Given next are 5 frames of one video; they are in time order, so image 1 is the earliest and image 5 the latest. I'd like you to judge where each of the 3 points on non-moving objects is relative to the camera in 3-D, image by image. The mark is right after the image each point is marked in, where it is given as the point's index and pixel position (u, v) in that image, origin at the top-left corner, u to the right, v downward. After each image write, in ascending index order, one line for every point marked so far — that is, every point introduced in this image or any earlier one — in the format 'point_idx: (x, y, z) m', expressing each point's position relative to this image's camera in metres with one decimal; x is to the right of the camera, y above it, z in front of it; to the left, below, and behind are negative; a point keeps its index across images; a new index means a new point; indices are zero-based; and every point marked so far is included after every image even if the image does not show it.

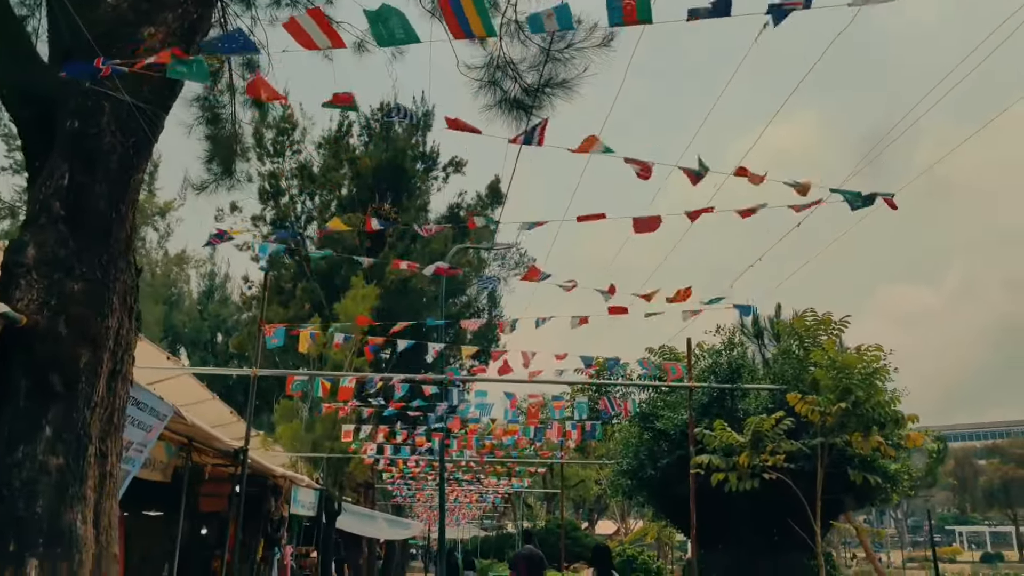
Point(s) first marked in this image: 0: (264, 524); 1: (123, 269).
0: (-4.6, -4.4, +15.2) m
1: (-2.7, +0.1, +5.6) m
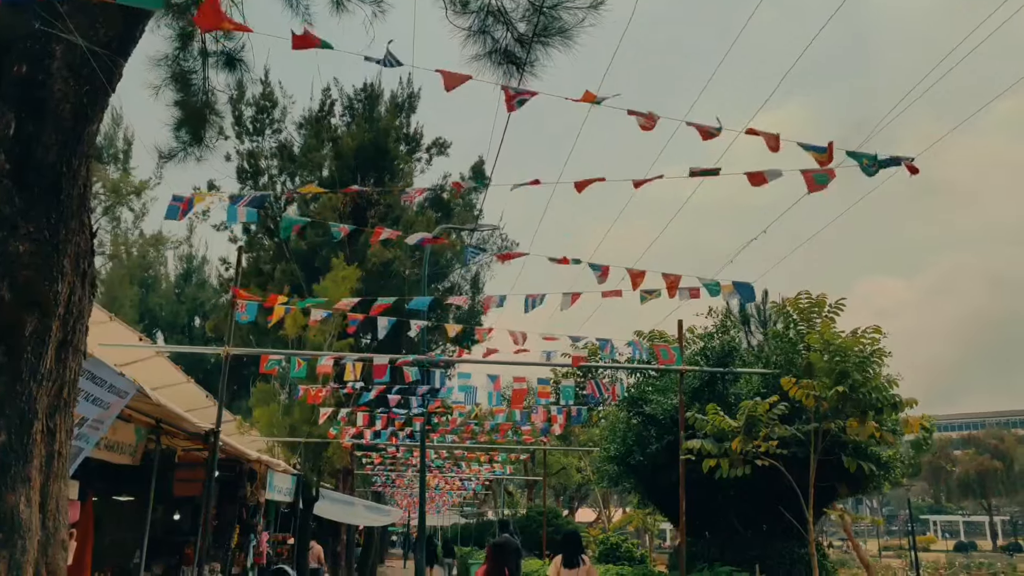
0: (-5.0, -4.1, +14.8) m
1: (-2.8, +0.4, +5.2) m
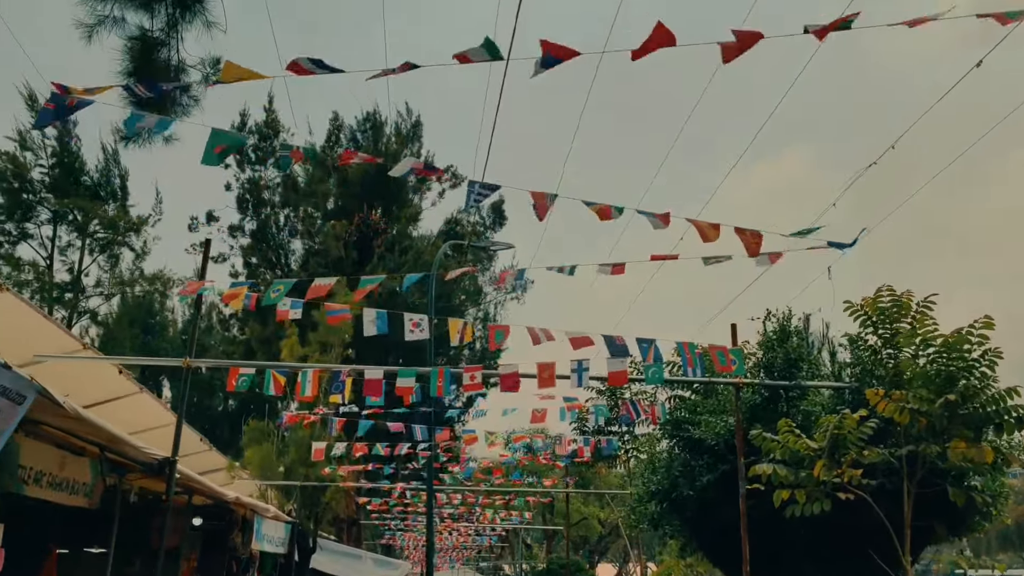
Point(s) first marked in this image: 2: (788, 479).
0: (-4.6, -4.5, +13.2) m
1: (-2.7, +0.6, +3.8) m
2: (+2.2, -1.5, +6.4) m
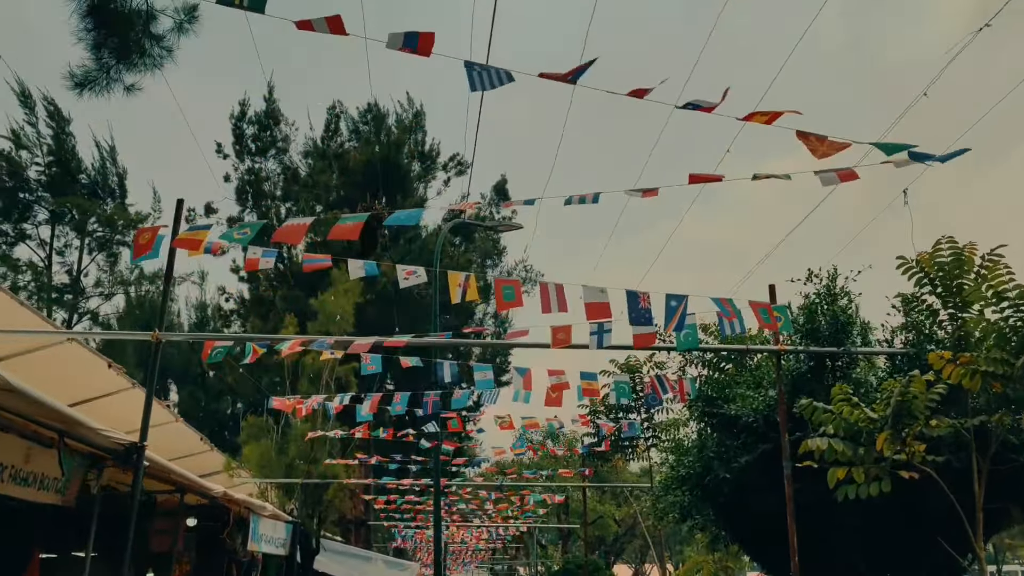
0: (-4.4, -4.3, +12.5) m
1: (-2.6, +0.8, +3.1) m
2: (+2.3, -1.2, +5.6) m
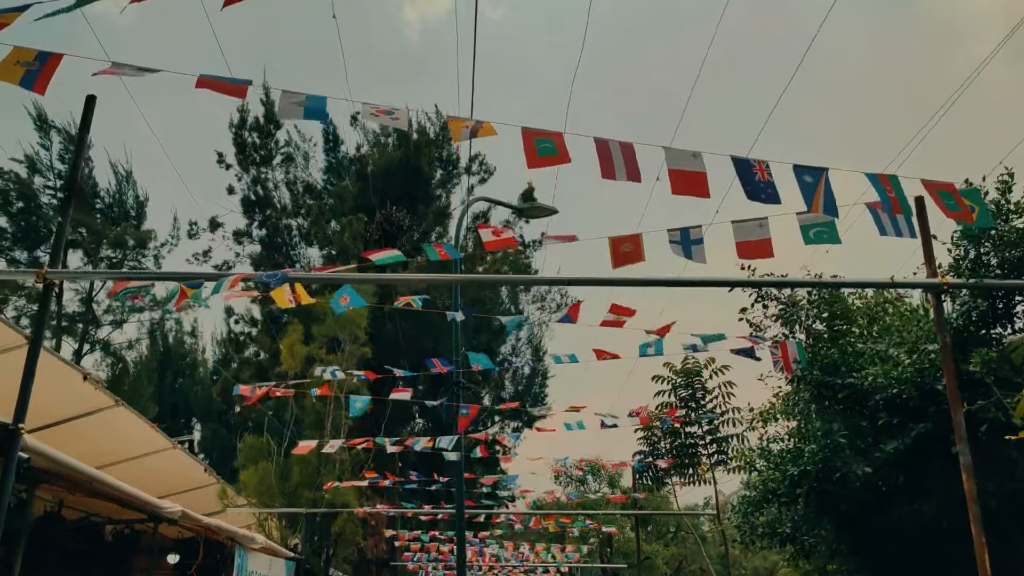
0: (-3.9, -4.2, +10.5) m
1: (-2.6, +1.4, +1.4) m
2: (+2.5, -0.6, +3.6) m
